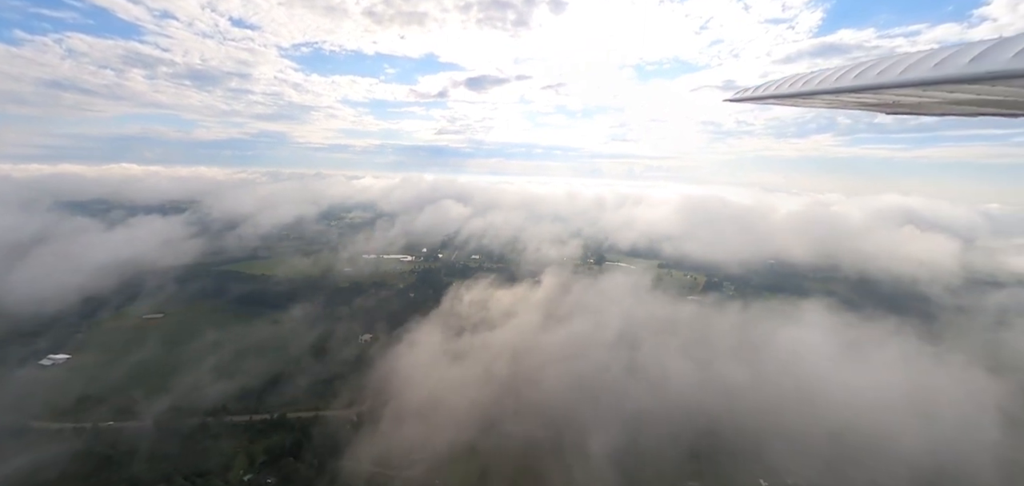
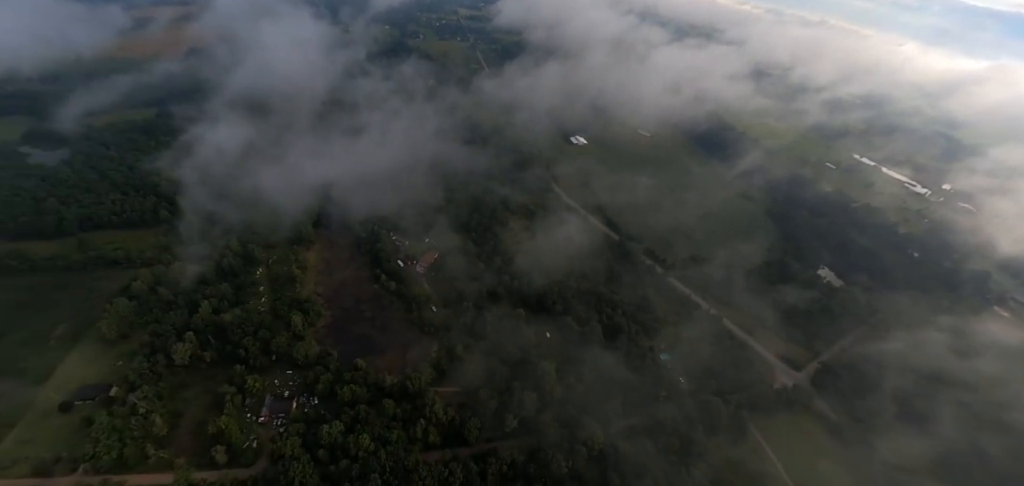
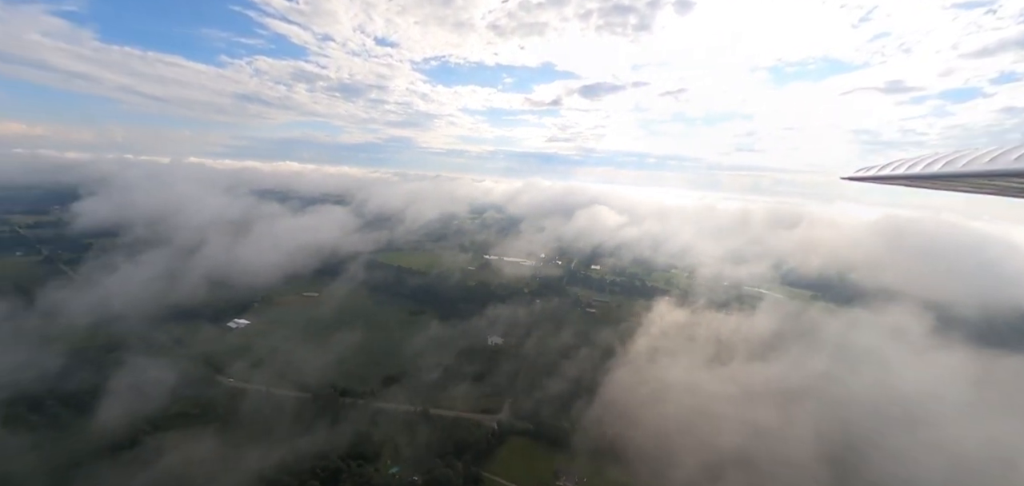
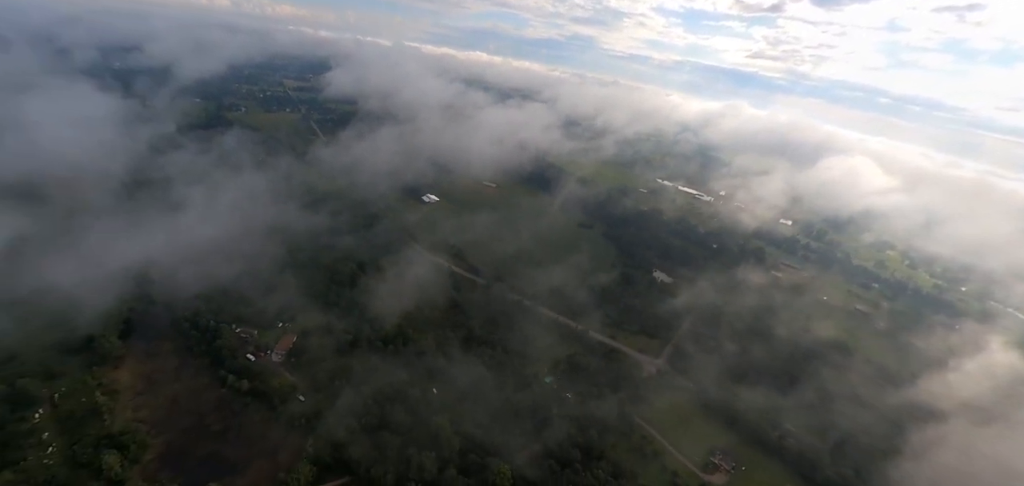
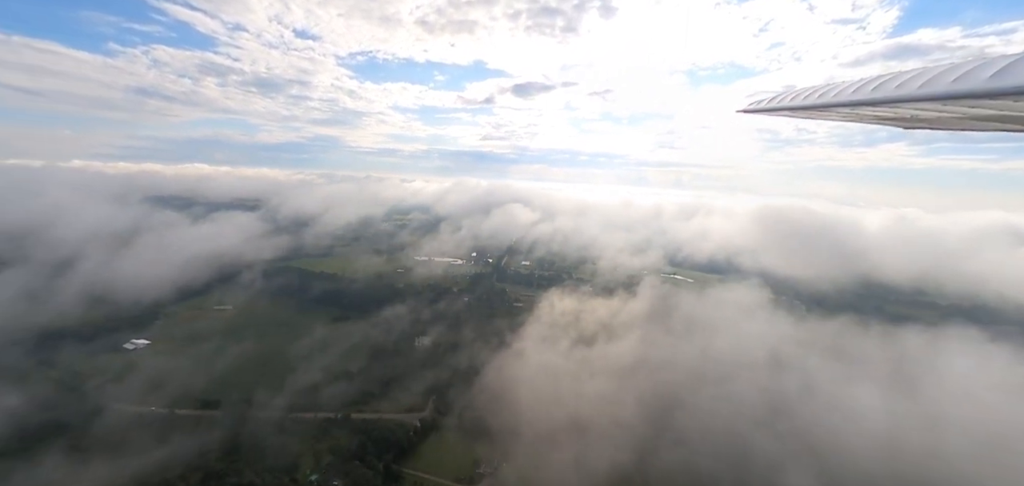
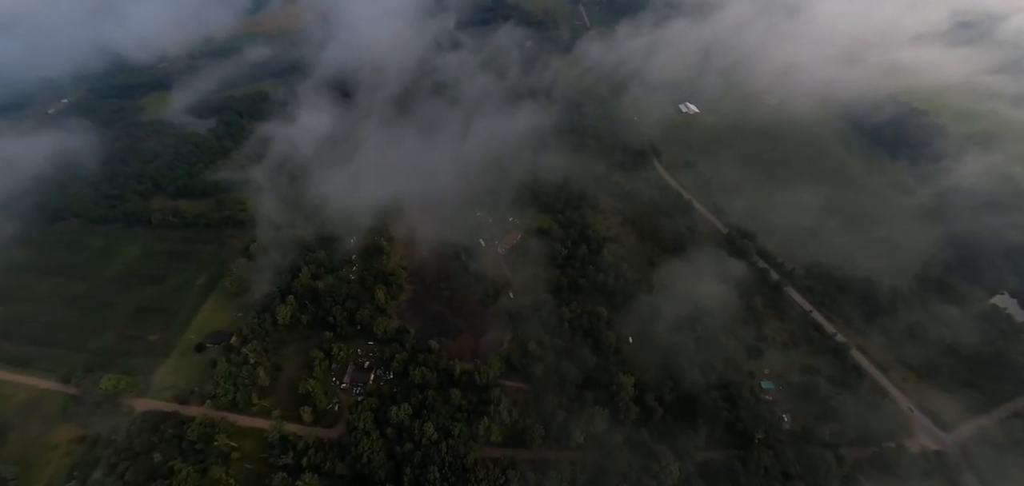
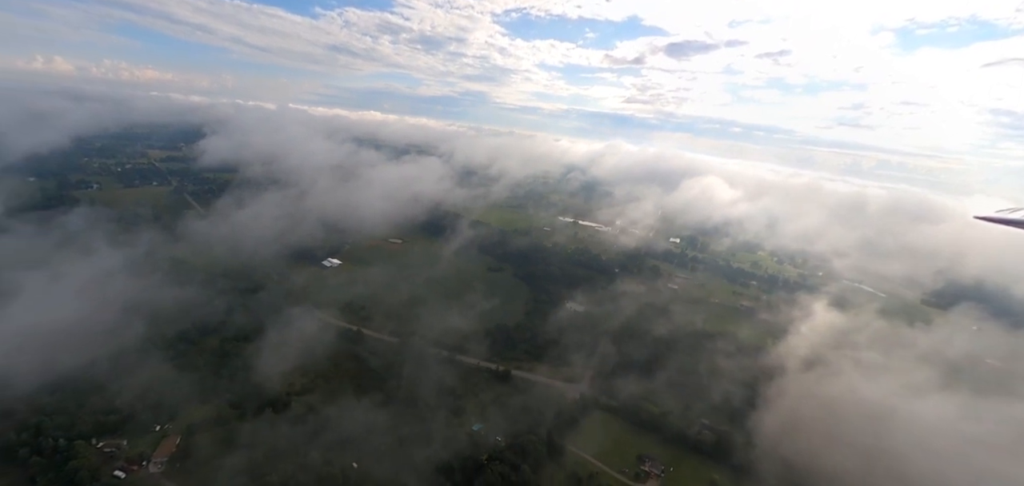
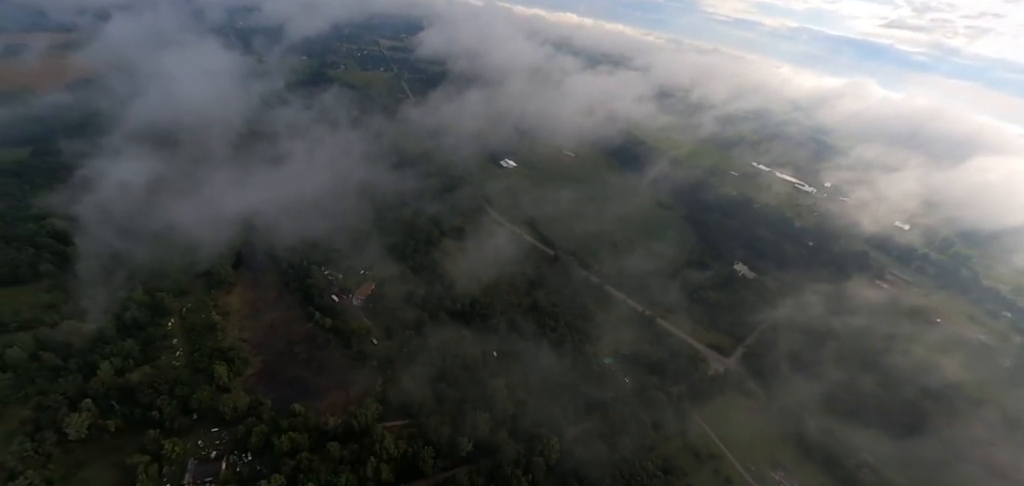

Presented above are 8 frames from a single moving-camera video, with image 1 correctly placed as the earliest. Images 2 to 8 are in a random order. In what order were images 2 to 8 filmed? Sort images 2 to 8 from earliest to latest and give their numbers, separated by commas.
5, 3, 7, 4, 8, 2, 6
